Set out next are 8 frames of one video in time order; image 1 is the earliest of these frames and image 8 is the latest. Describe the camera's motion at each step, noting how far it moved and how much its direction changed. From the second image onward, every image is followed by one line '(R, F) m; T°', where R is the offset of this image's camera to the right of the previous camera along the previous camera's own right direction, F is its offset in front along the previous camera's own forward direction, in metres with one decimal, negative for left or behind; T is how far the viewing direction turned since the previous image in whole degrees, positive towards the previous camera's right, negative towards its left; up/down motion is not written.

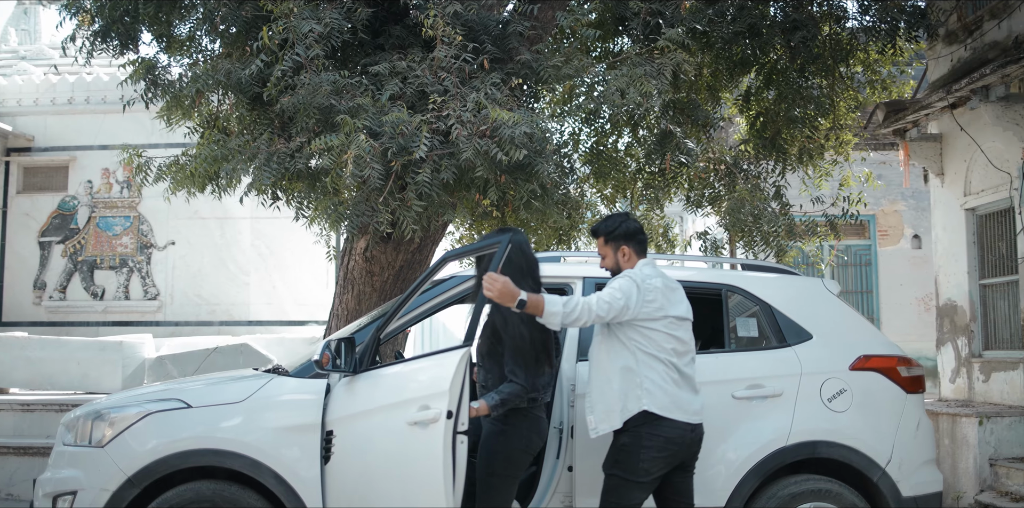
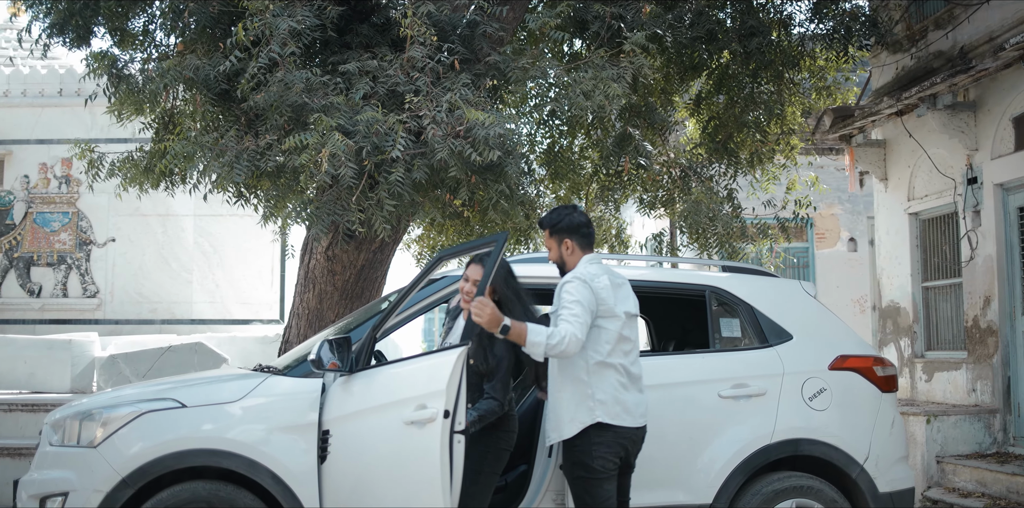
(-0.3, 0.0) m; +4°
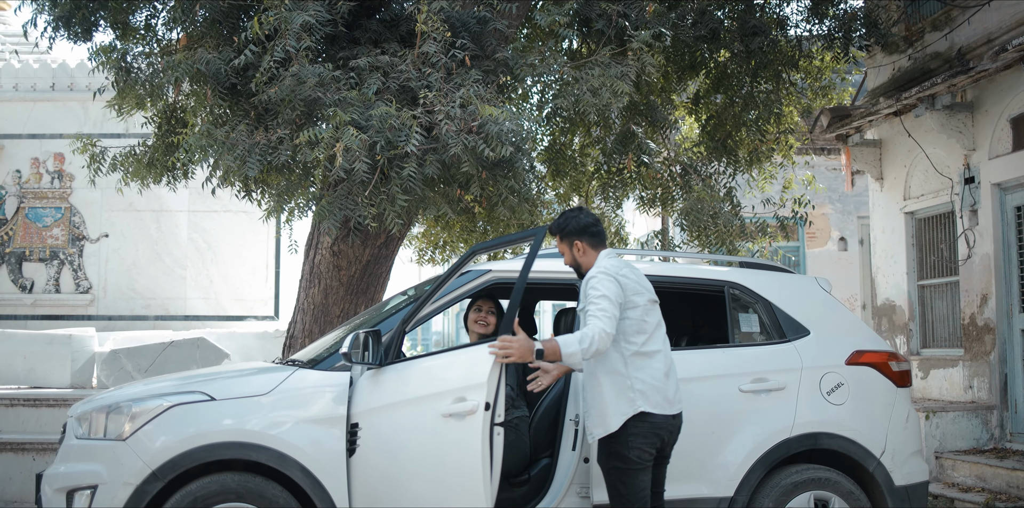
(-0.2, 0.0) m; +1°
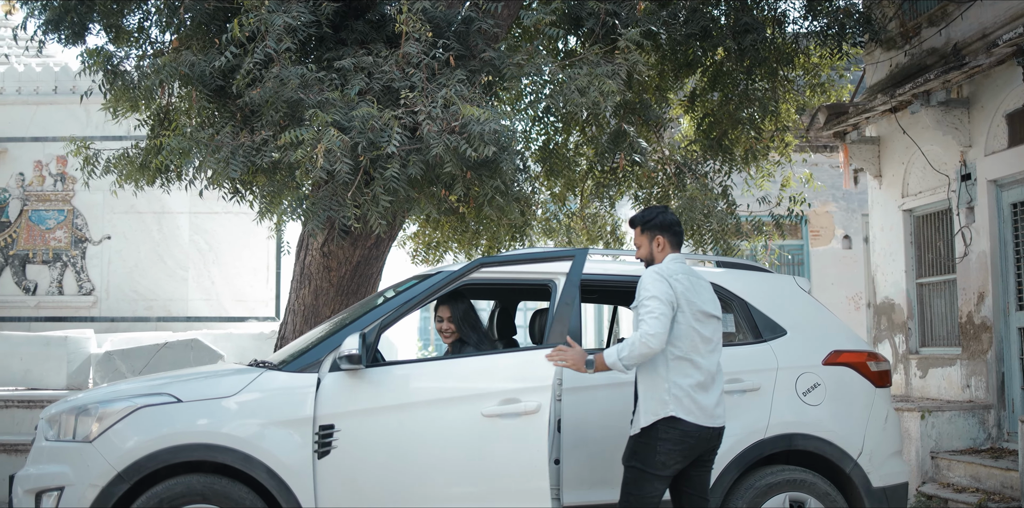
(+0.2, 0.0) m; -1°
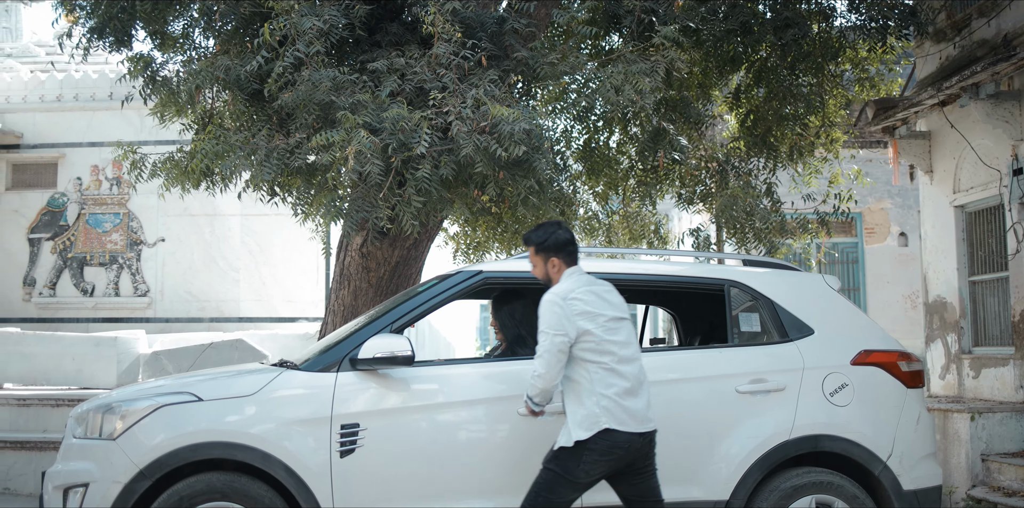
(+0.2, 0.0) m; -3°
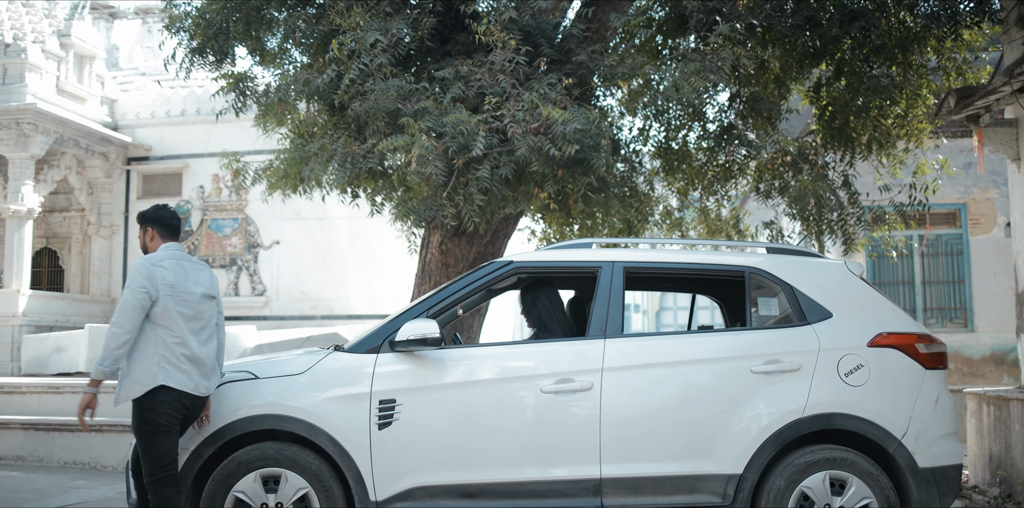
(+0.4, -0.3) m; -7°
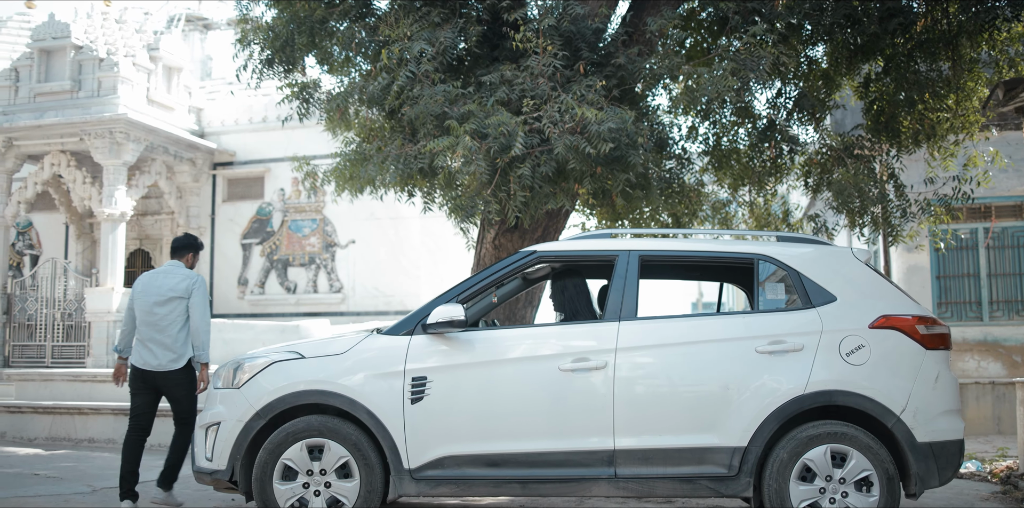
(+0.3, -0.4) m; -5°
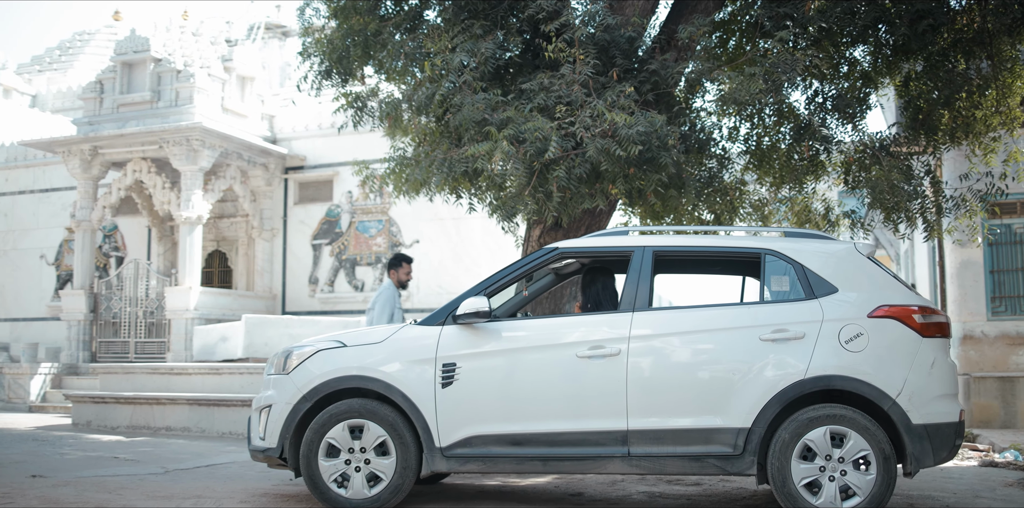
(+0.3, -0.4) m; -4°
